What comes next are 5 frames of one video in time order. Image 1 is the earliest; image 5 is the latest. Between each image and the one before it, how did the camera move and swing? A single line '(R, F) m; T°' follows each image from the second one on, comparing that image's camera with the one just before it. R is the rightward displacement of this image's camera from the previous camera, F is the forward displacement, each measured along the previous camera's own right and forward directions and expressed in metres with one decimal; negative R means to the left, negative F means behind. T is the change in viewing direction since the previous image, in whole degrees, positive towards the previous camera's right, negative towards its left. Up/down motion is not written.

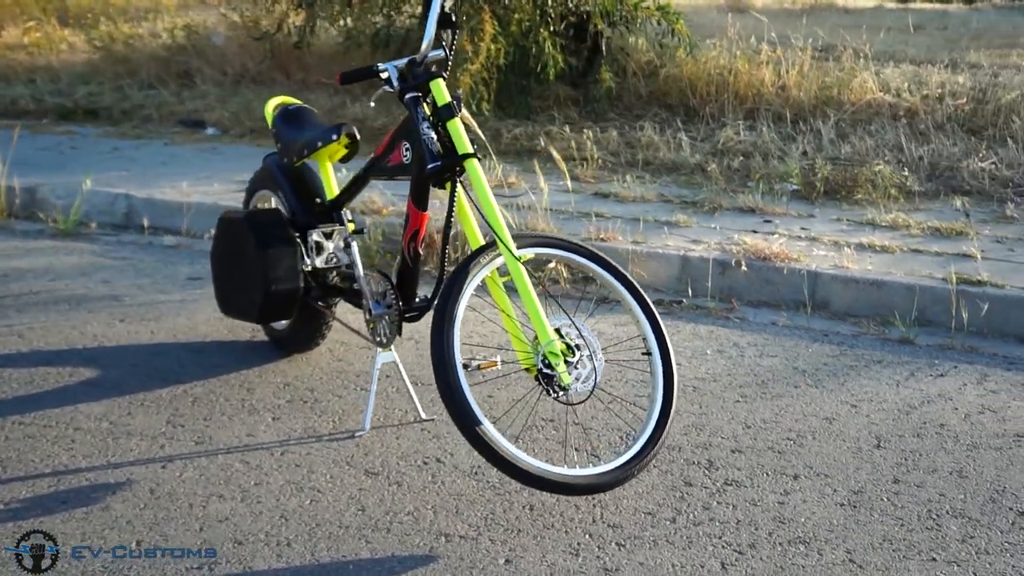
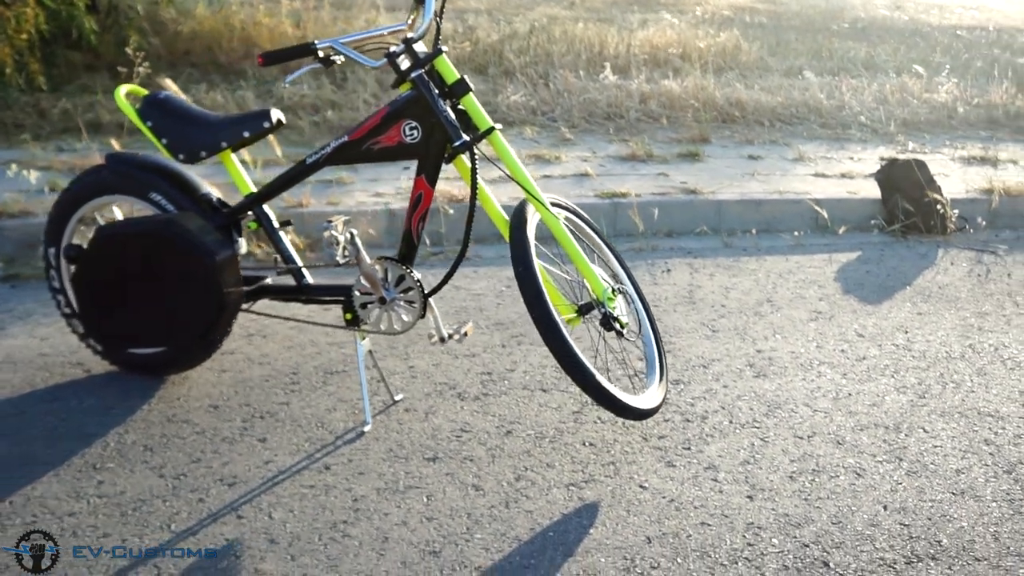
(-2.0, +0.5) m; +36°
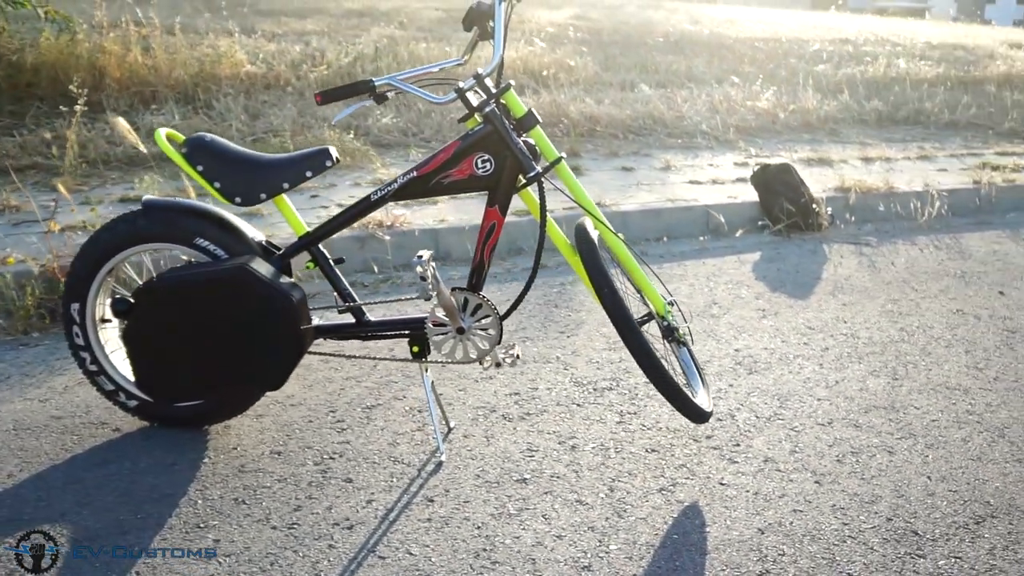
(-1.0, 0.0) m; +13°
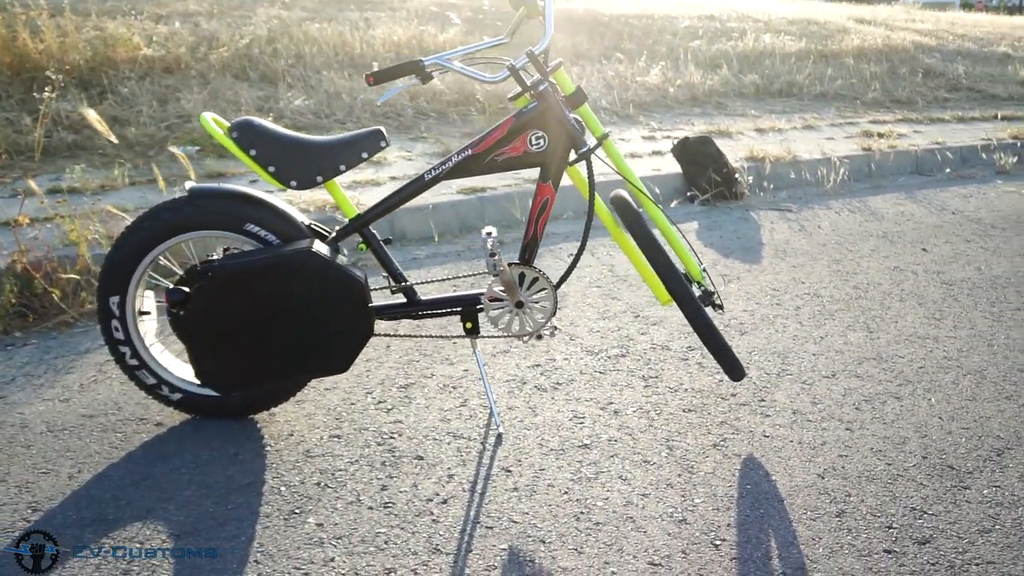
(-0.7, 0.0) m; +9°
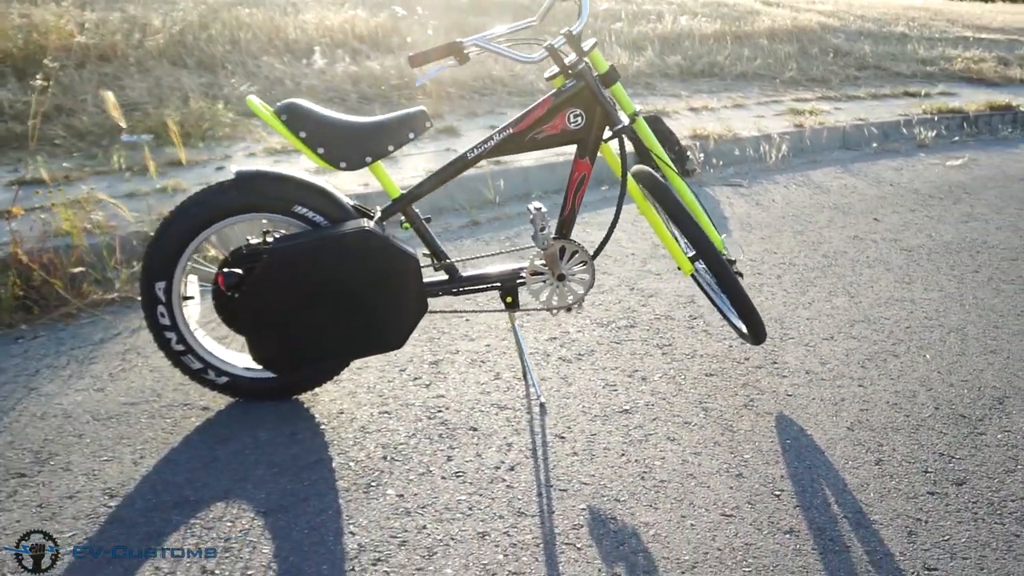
(-0.5, -0.1) m; +6°
